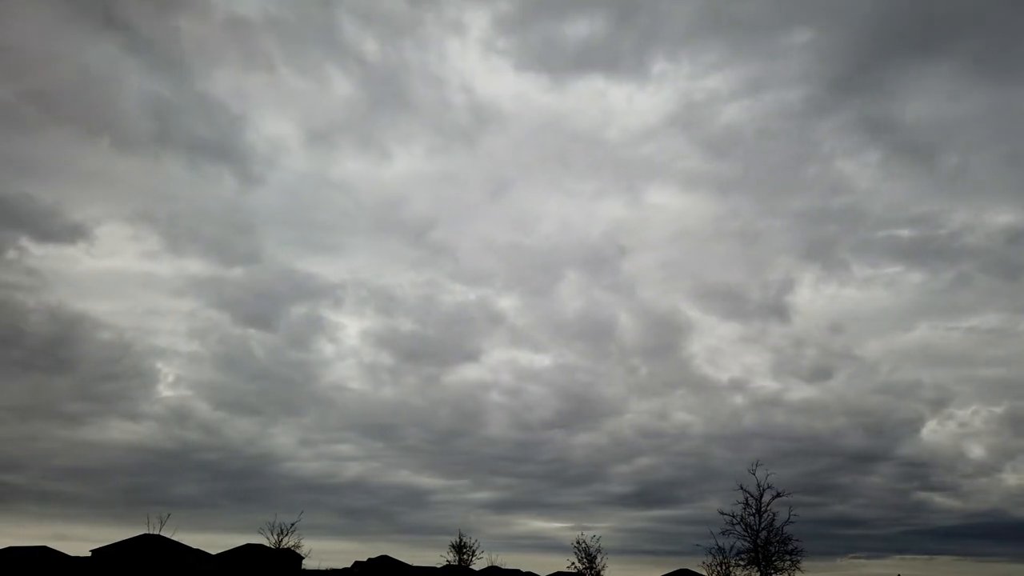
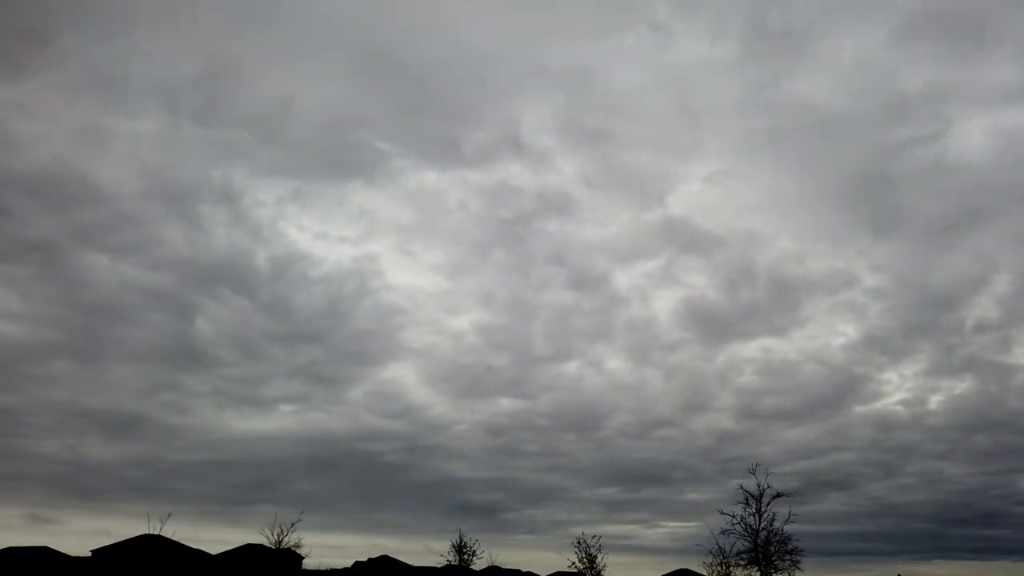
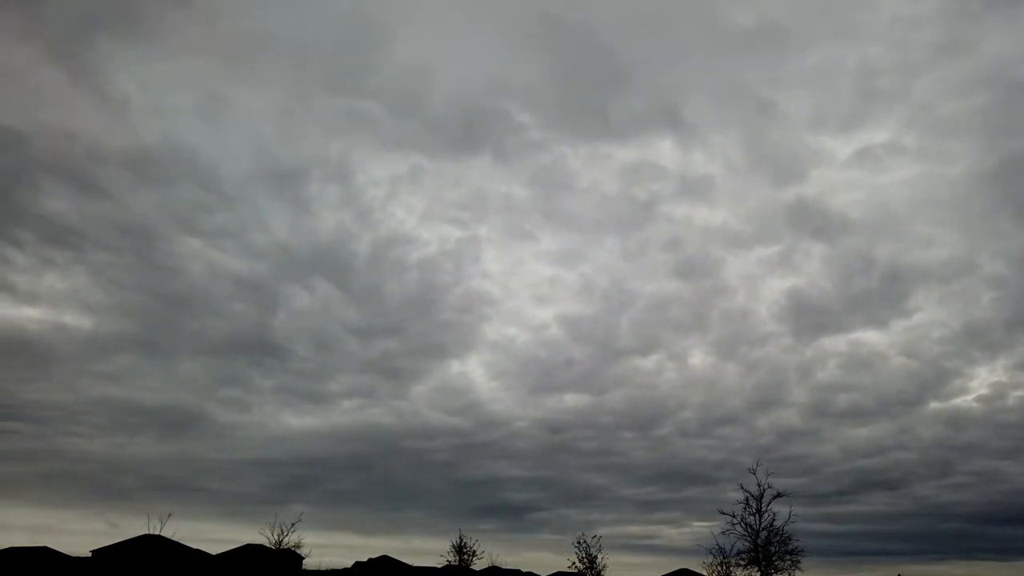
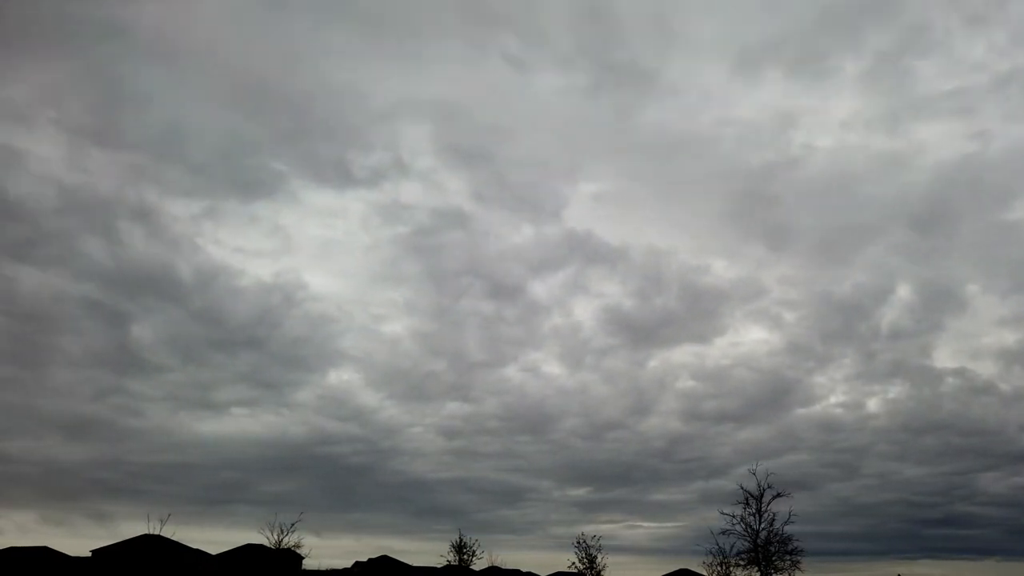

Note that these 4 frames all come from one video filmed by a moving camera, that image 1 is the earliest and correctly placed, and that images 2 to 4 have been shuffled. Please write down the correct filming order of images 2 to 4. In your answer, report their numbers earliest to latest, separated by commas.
4, 2, 3
